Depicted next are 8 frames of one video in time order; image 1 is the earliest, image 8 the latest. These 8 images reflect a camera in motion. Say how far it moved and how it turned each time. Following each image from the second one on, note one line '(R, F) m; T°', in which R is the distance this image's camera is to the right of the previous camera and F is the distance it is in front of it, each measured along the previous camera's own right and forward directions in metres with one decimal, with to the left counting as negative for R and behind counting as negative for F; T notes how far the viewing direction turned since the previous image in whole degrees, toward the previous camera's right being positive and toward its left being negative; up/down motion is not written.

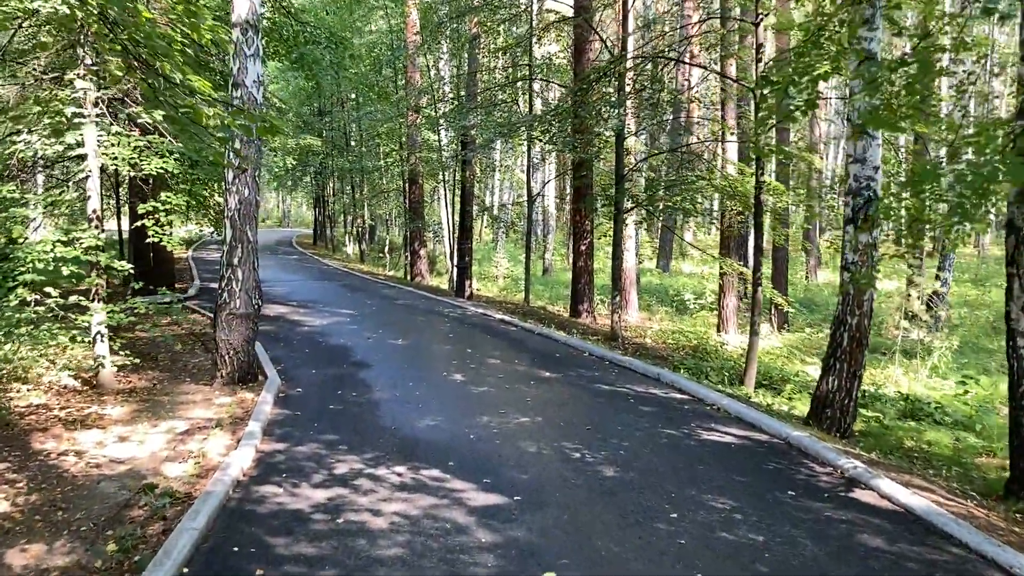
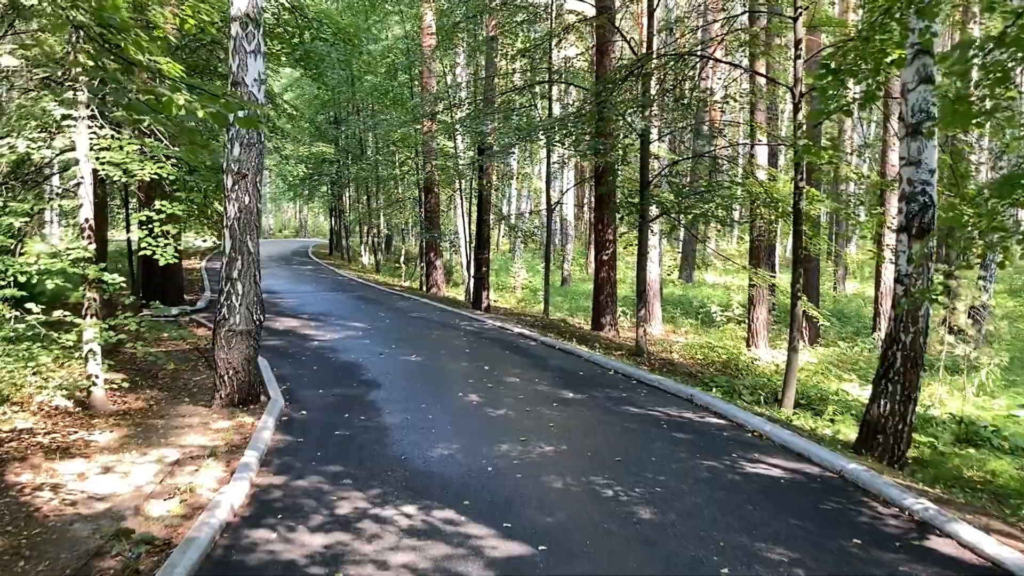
(0.0, +0.5) m; -1°
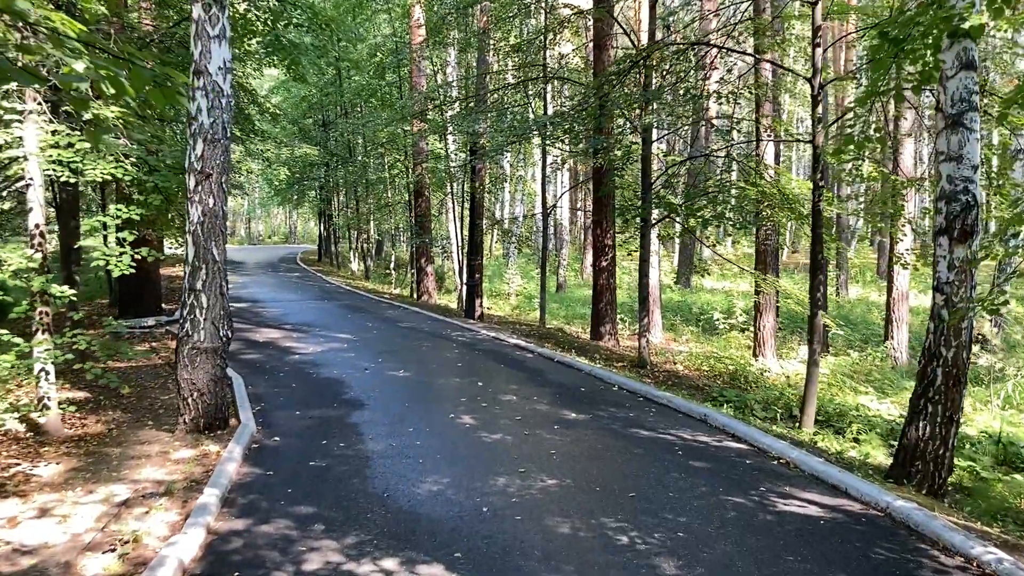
(0.0, +0.6) m; 0°
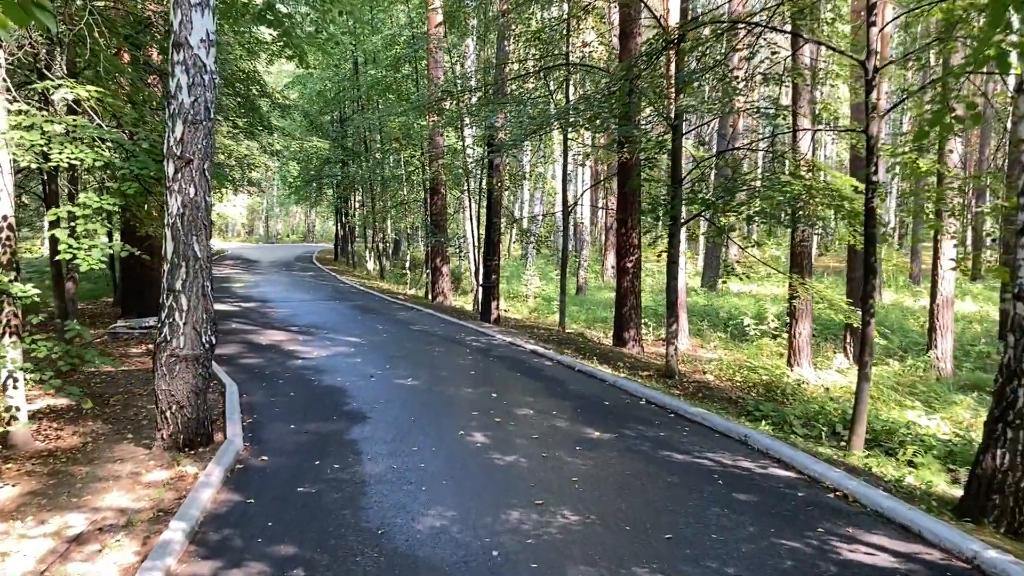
(0.0, +0.7) m; -1°
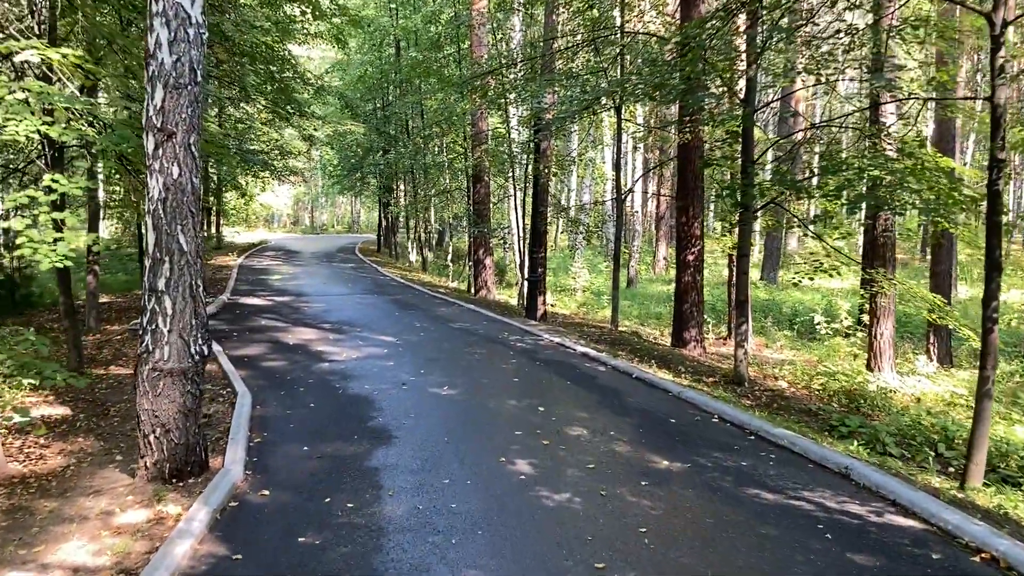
(0.0, +1.0) m; -3°
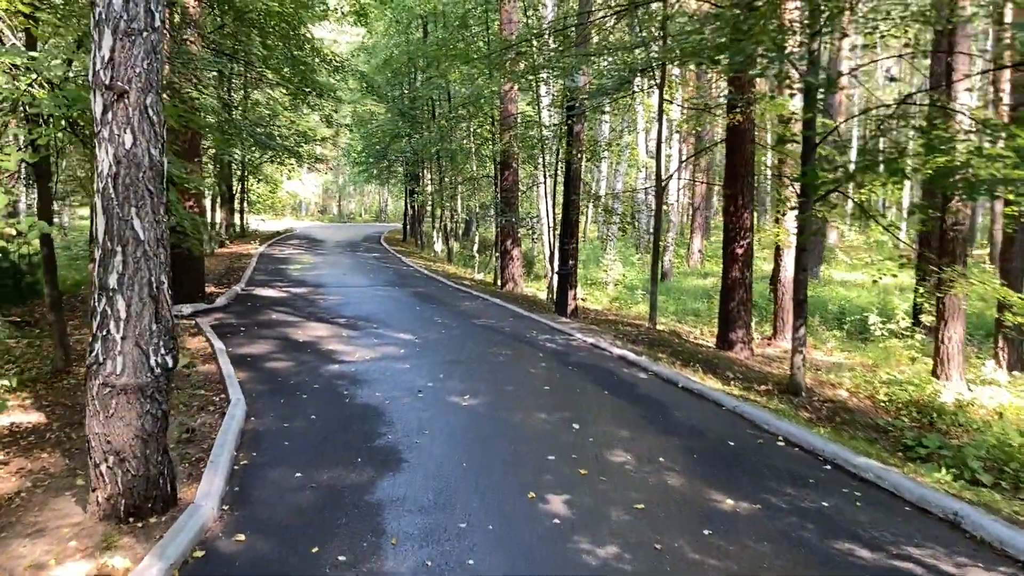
(0.0, +0.9) m; -2°
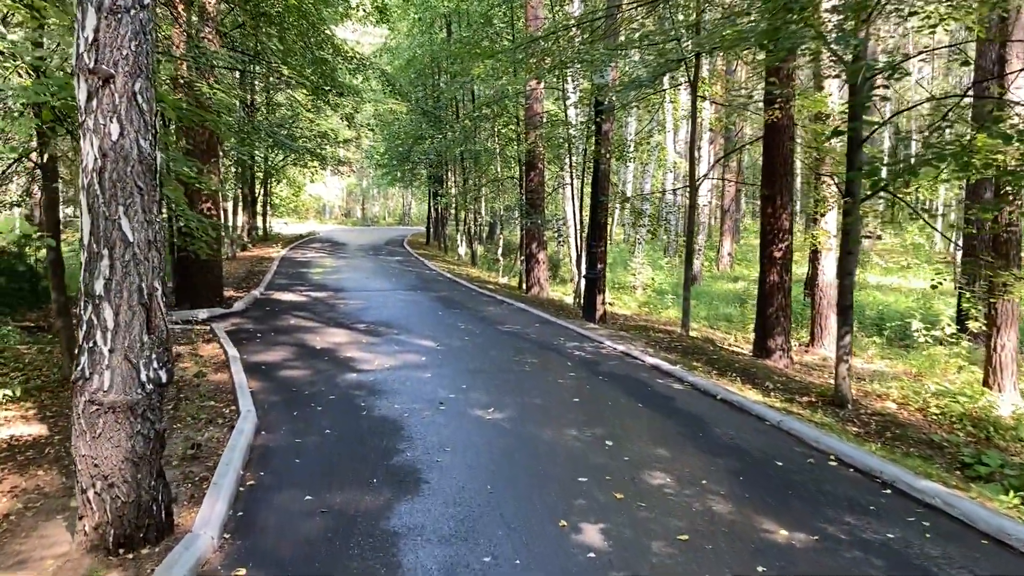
(0.0, +0.4) m; -1°
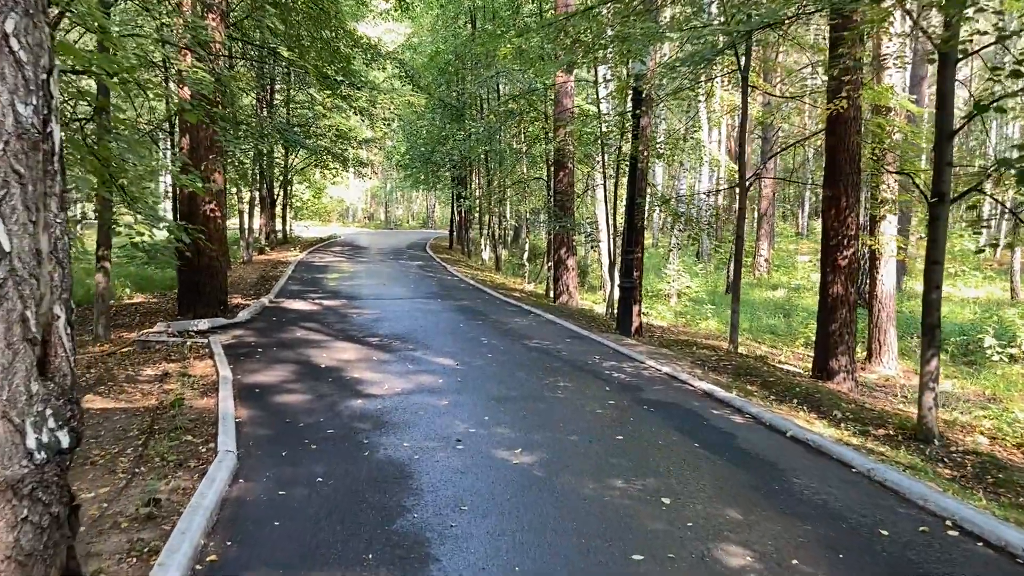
(0.0, +1.0) m; -1°
